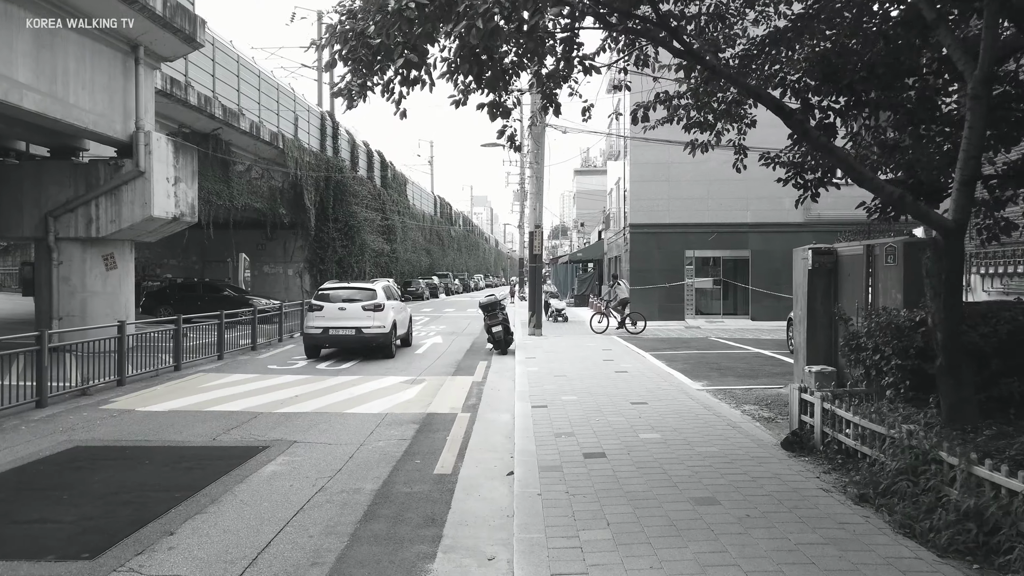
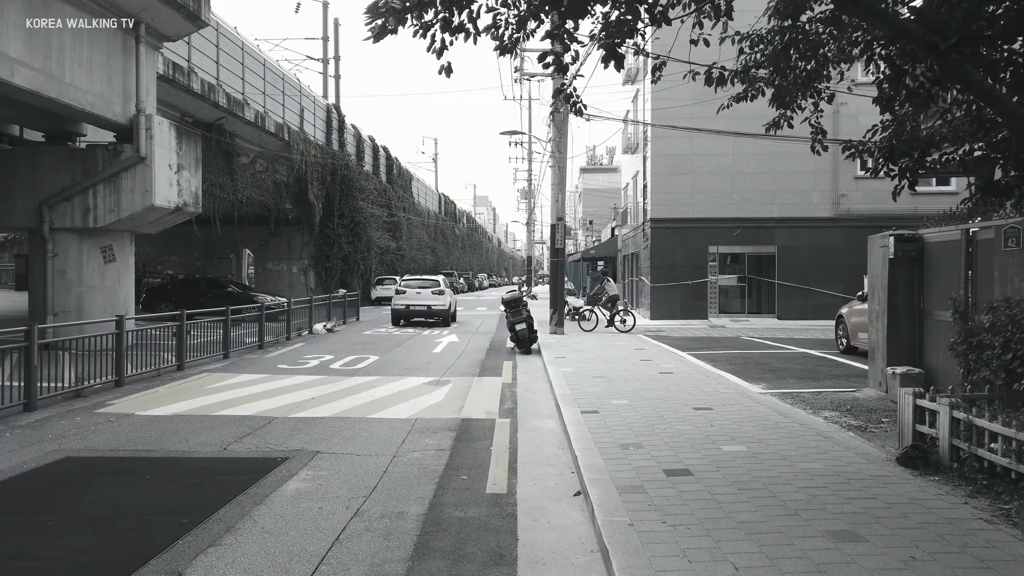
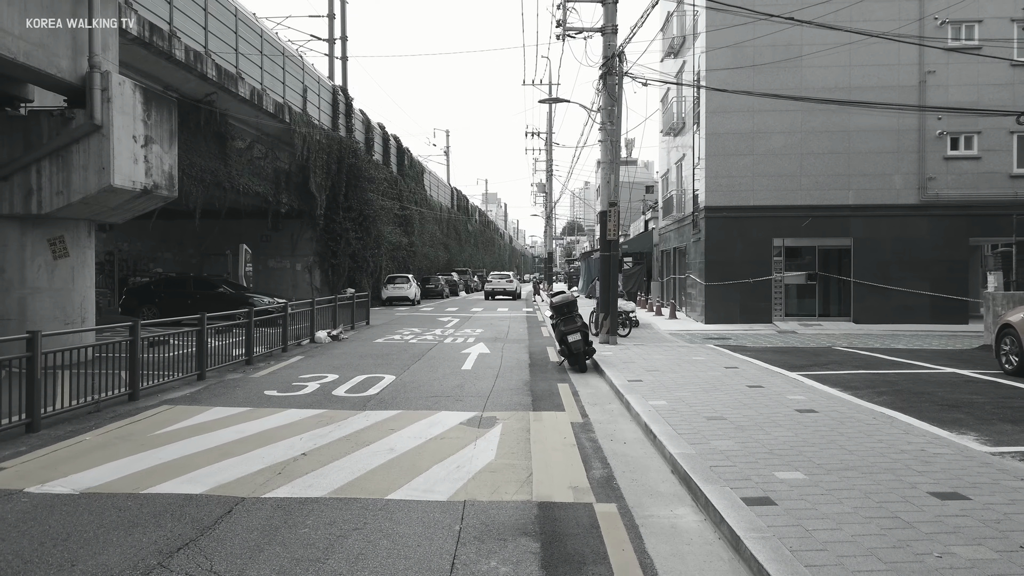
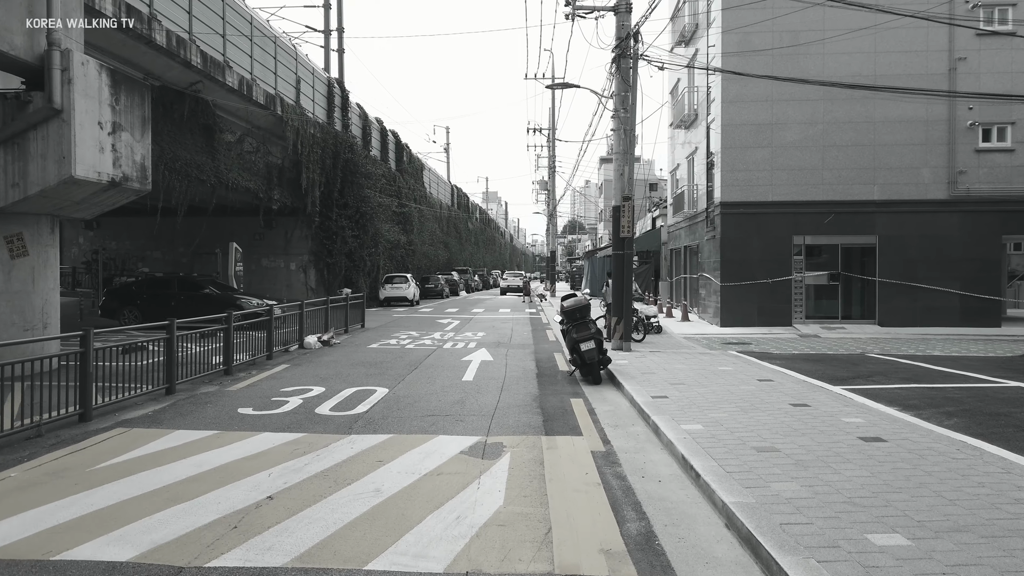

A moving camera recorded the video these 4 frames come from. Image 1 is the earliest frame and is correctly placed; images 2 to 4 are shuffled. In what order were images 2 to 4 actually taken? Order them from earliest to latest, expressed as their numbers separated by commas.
2, 3, 4
